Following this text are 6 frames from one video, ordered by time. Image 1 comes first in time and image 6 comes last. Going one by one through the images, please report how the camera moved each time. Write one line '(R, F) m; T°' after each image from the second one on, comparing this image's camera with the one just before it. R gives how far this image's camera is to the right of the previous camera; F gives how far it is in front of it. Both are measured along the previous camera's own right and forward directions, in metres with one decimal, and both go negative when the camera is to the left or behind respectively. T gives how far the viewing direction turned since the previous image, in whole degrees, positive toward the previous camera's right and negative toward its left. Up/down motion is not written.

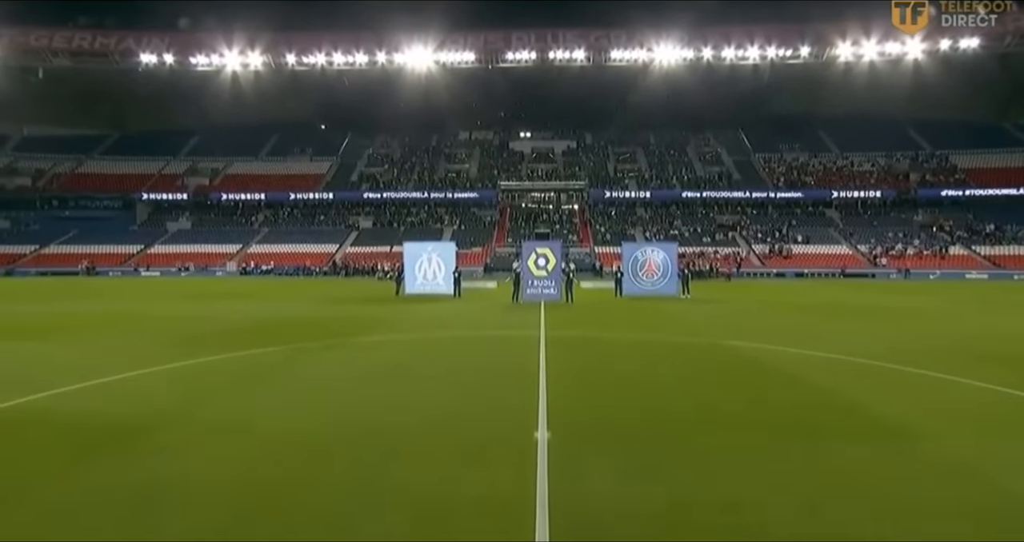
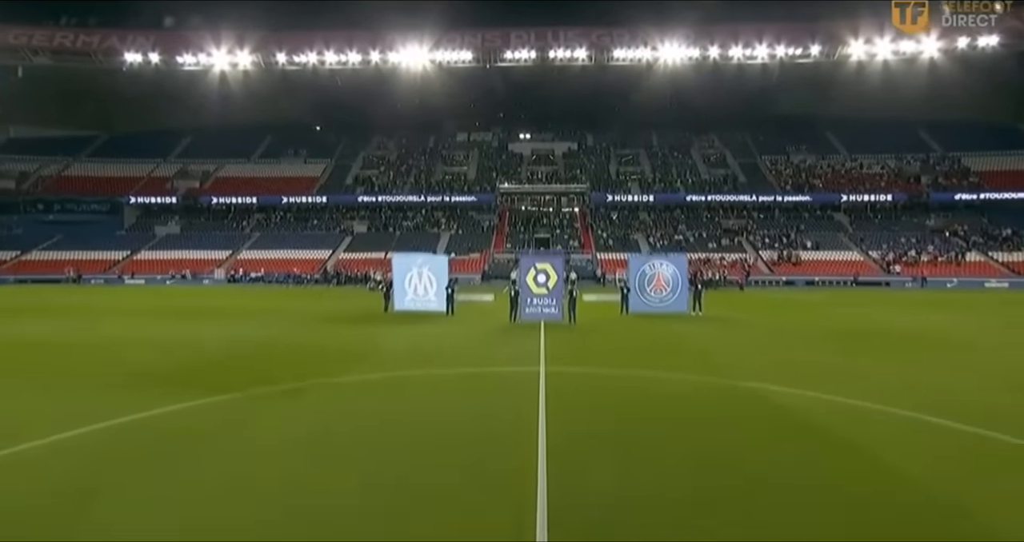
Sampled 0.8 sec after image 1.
(+0.1, +1.6) m; 0°
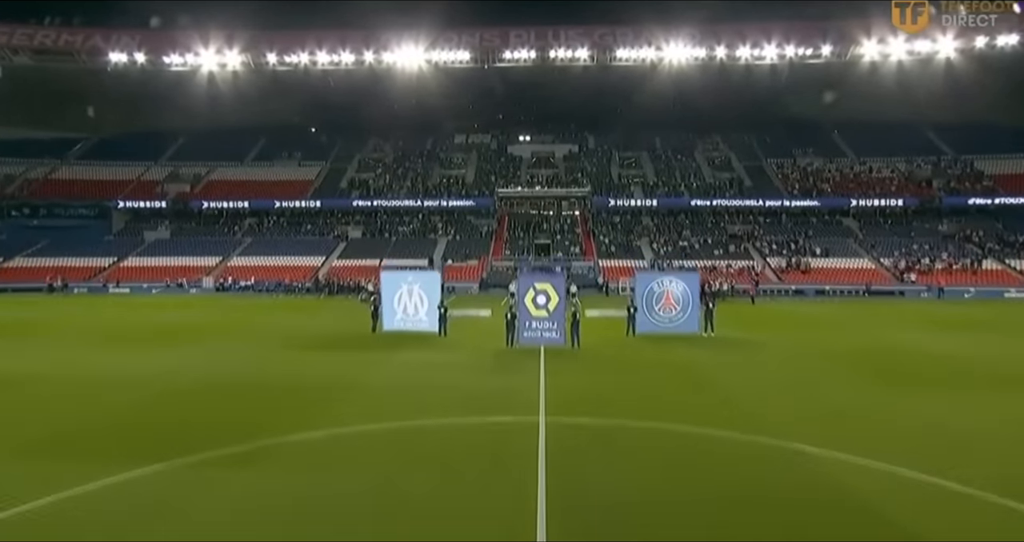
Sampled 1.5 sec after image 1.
(+0.1, +1.5) m; 0°
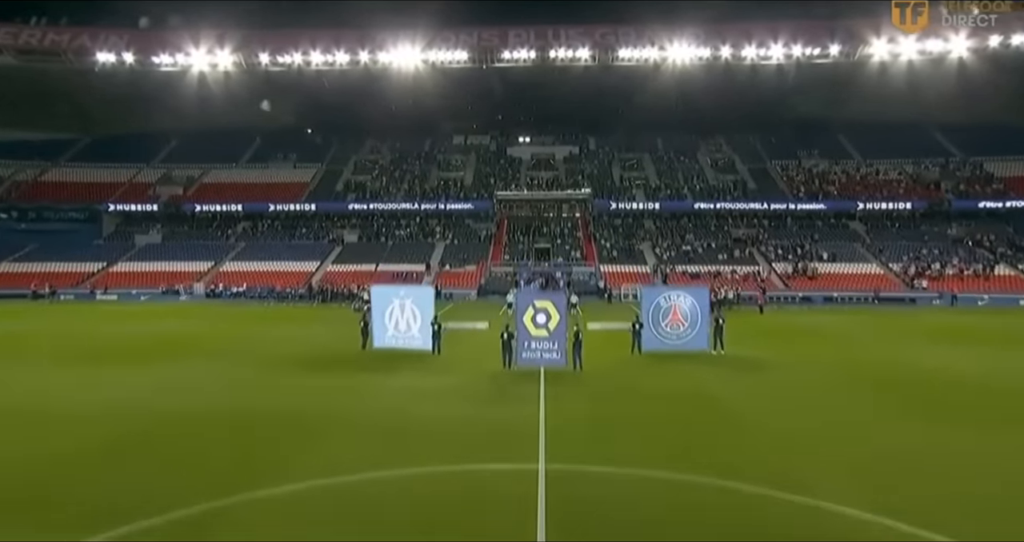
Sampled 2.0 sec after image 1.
(+0.1, +1.1) m; 0°
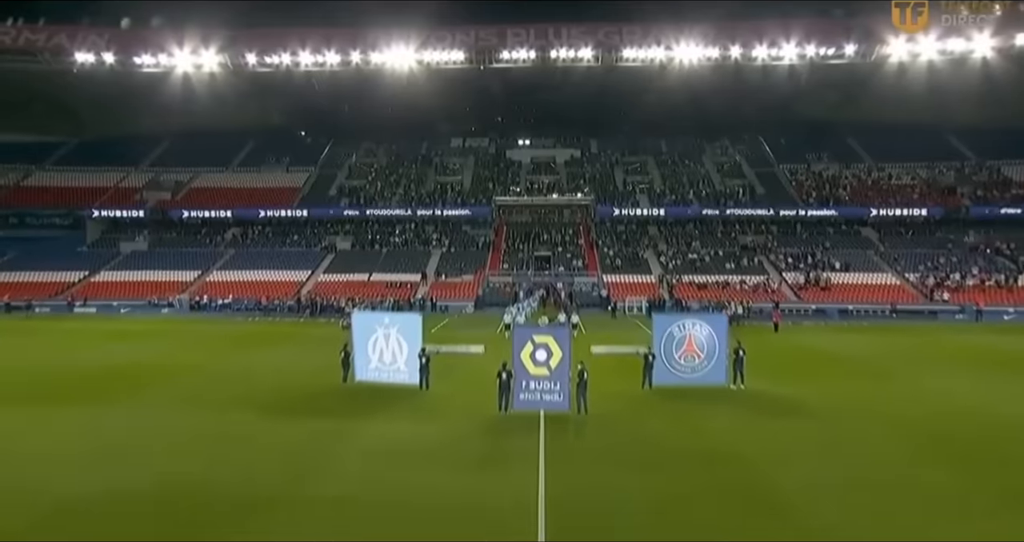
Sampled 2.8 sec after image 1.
(+0.1, +1.8) m; 0°
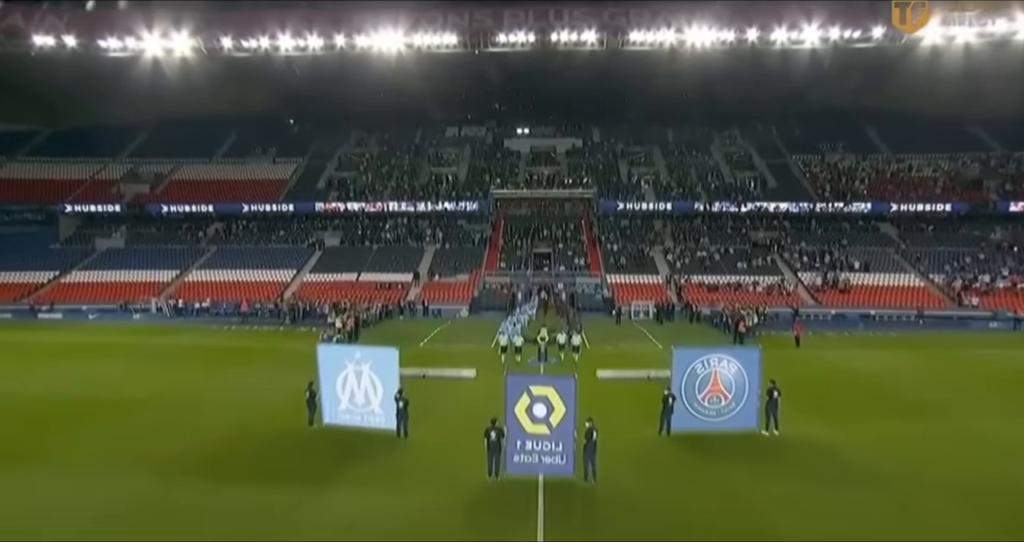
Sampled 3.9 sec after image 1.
(+0.2, +2.5) m; 0°
